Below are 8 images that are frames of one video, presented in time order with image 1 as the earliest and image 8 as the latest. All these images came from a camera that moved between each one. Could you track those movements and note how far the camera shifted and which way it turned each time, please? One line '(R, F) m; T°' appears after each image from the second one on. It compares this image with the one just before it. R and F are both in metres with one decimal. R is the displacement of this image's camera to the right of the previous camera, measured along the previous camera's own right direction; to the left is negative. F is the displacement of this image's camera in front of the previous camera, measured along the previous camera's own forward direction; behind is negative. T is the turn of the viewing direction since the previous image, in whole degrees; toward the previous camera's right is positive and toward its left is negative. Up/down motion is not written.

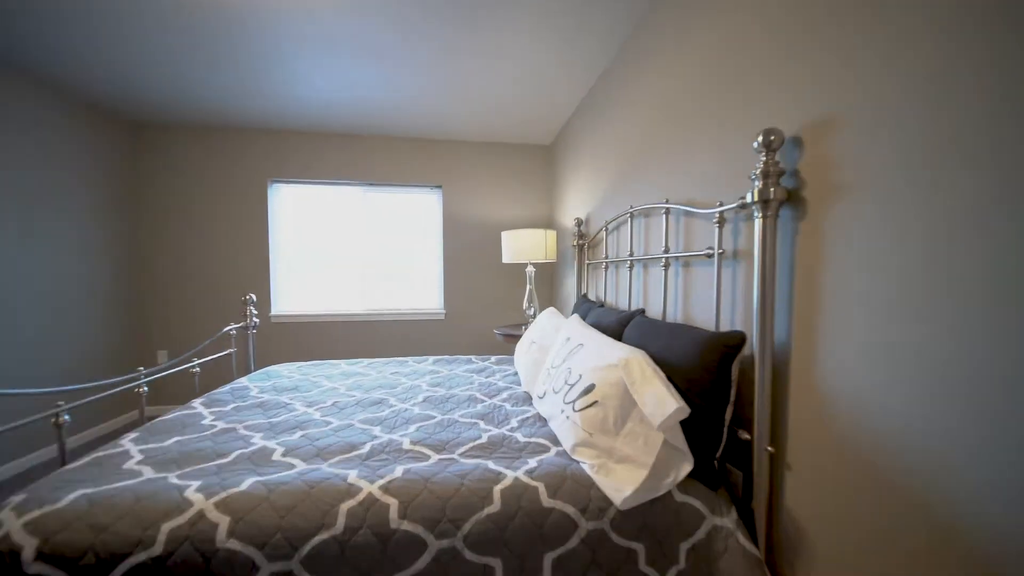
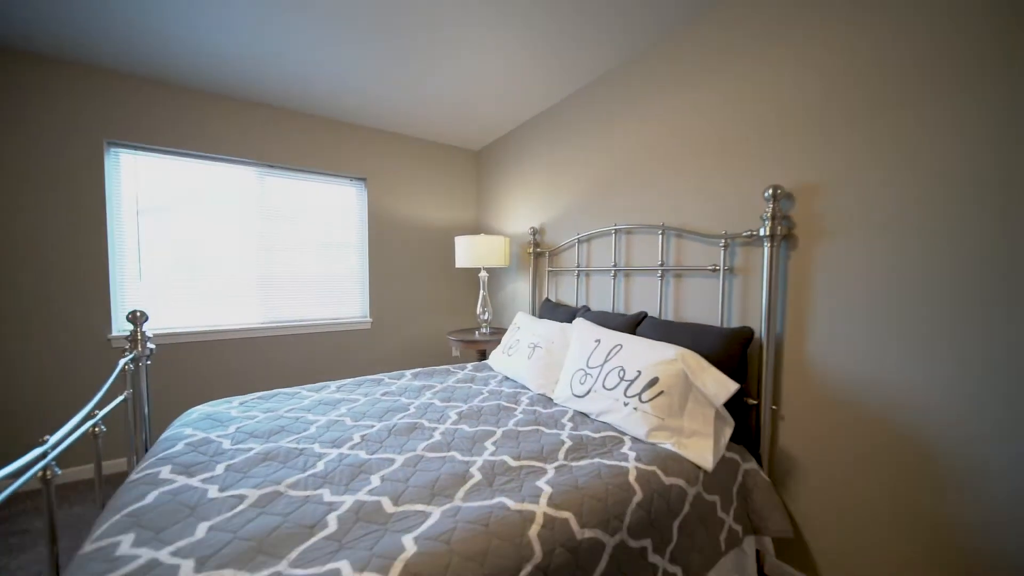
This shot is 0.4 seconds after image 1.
(-0.8, +0.1) m; +25°
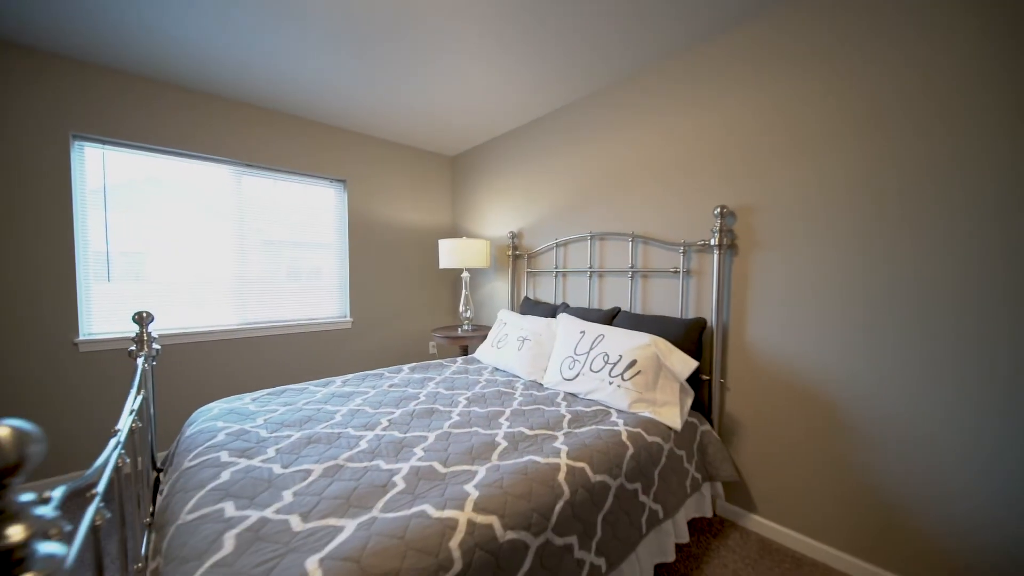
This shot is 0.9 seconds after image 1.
(-0.2, -0.2) m; +8°
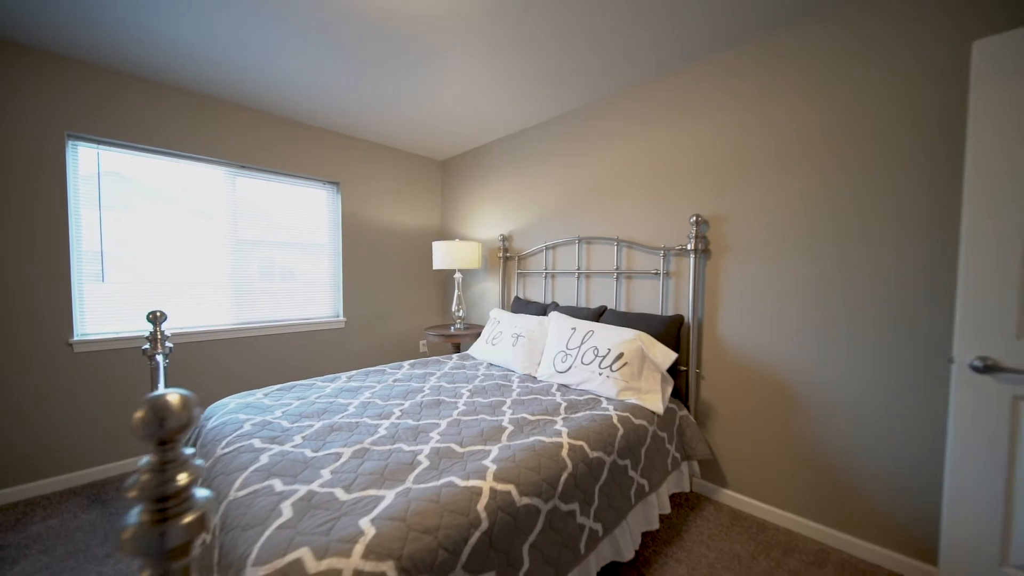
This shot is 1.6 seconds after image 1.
(-0.1, -0.1) m; +4°
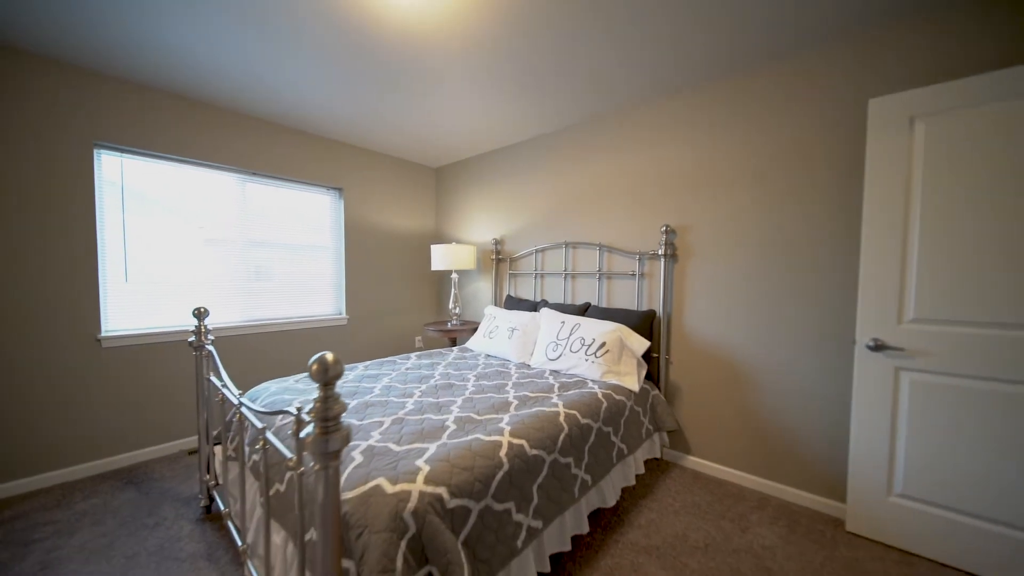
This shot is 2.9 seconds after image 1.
(-0.1, -0.3) m; +3°
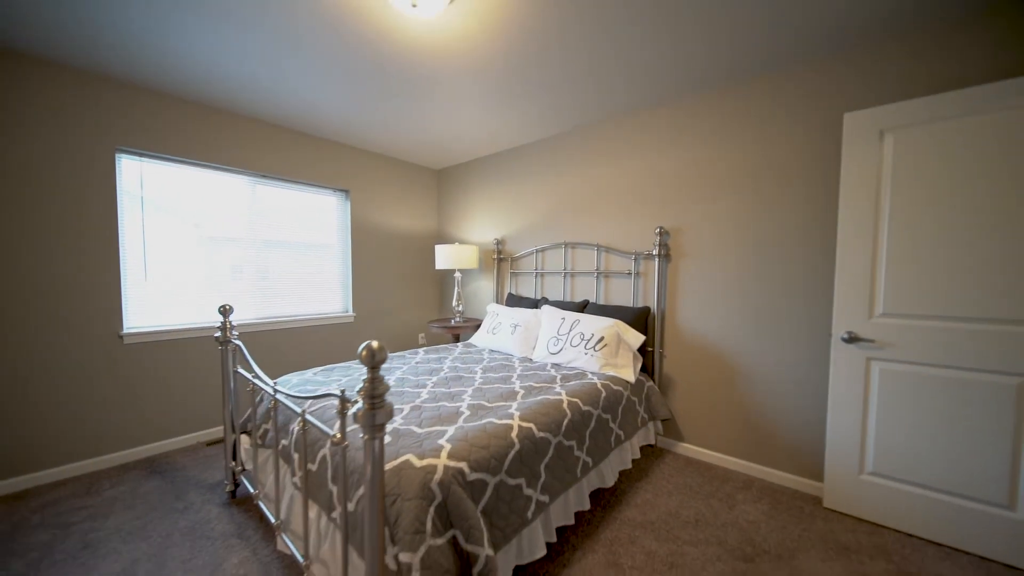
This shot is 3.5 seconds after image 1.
(-0.1, -0.1) m; +1°
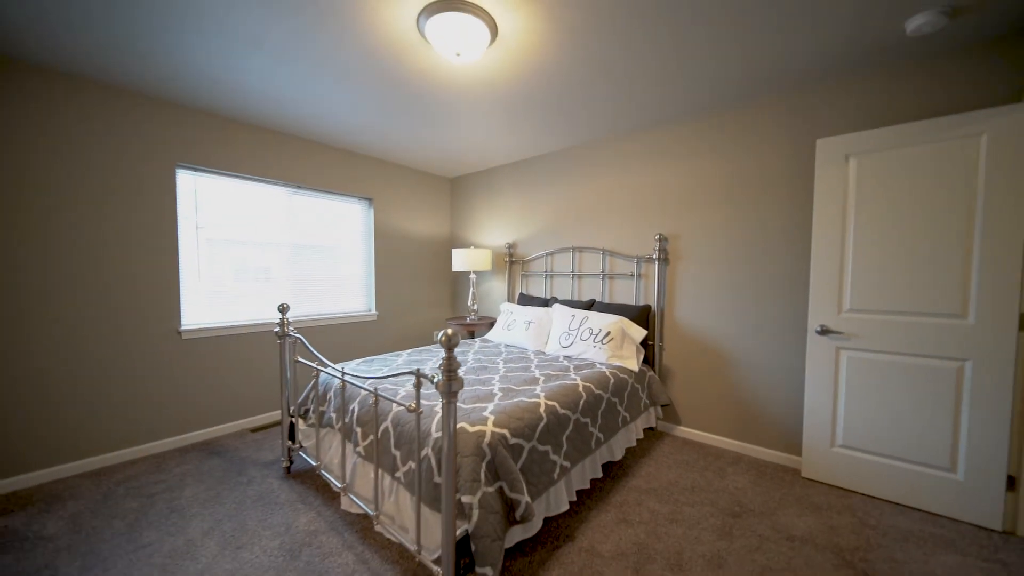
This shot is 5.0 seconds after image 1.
(-0.1, -0.3) m; +1°
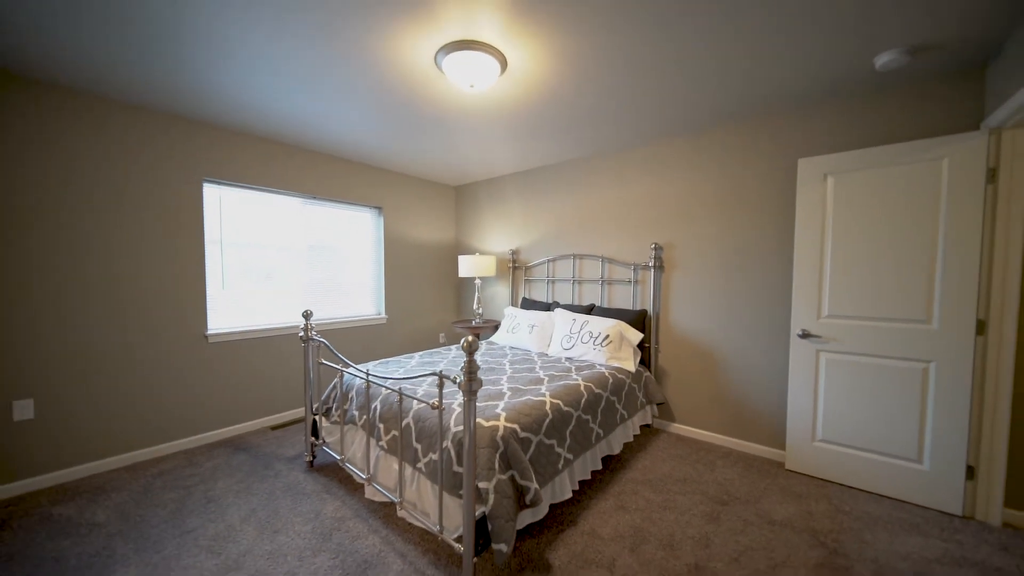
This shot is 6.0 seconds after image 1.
(0.0, -0.2) m; 0°
